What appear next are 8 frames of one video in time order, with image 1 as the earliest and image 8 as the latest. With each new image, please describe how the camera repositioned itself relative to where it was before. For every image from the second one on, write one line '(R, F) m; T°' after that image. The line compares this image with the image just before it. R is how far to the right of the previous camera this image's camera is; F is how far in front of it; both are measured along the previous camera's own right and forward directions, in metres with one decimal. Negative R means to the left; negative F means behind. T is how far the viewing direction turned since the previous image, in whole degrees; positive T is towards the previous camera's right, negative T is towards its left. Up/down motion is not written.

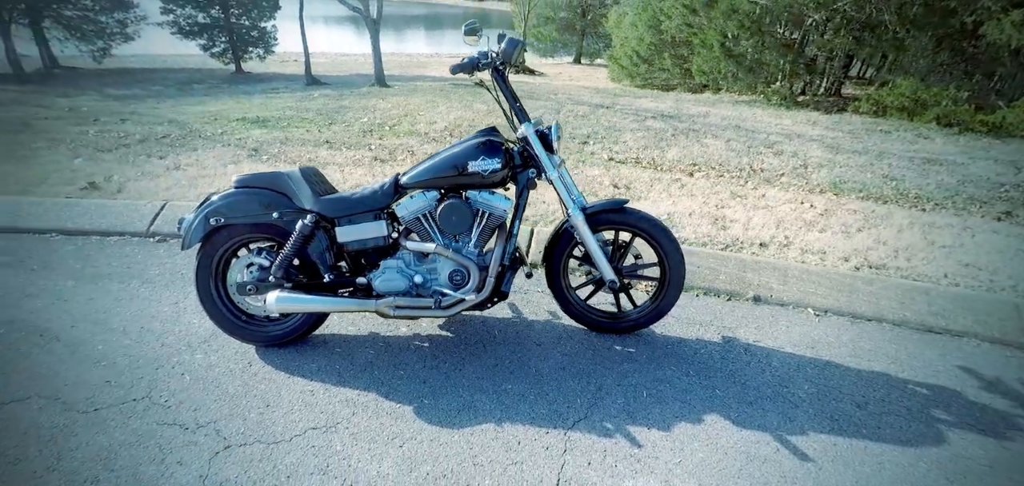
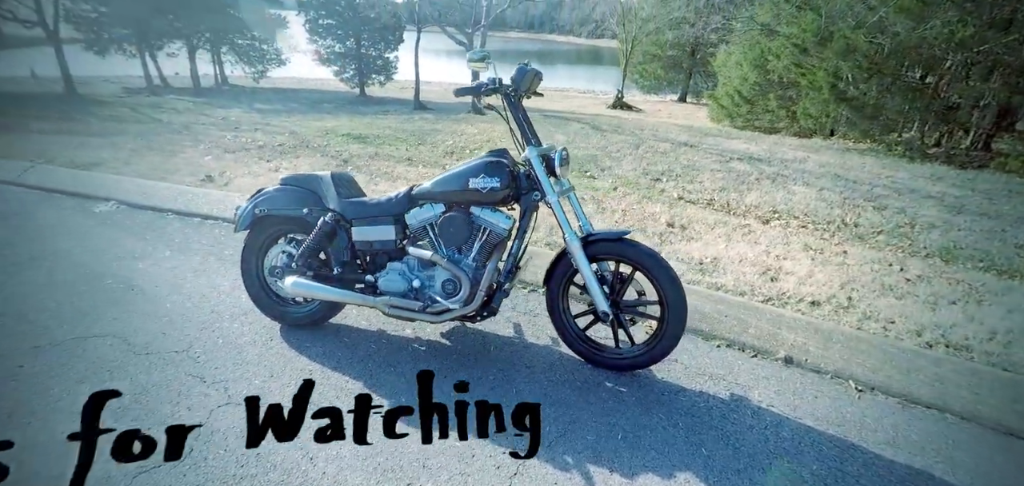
(+0.7, -0.1) m; -13°
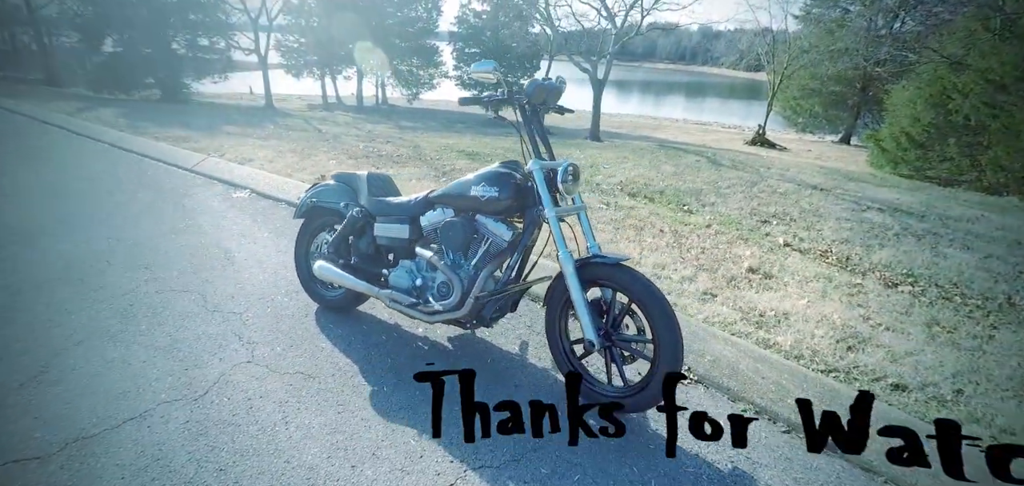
(+0.8, +0.2) m; -17°
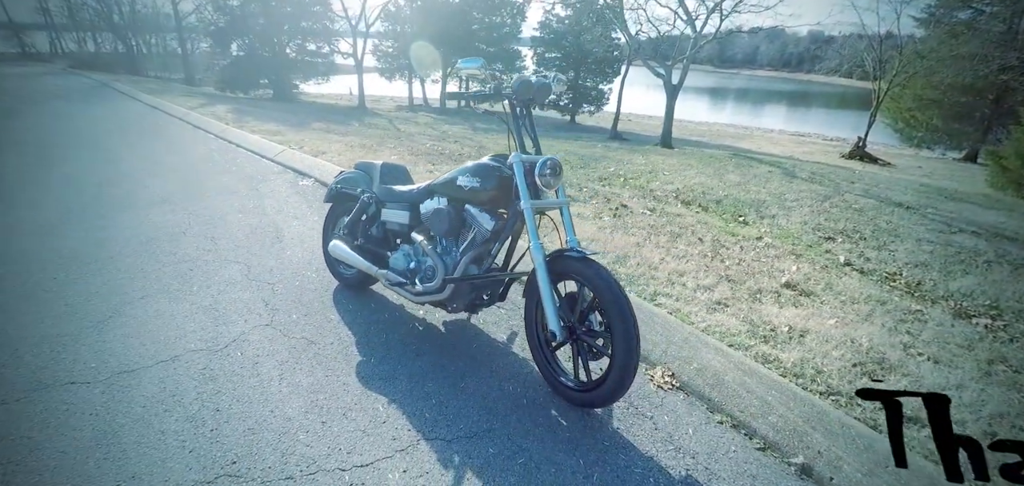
(+0.6, 0.0) m; -10°
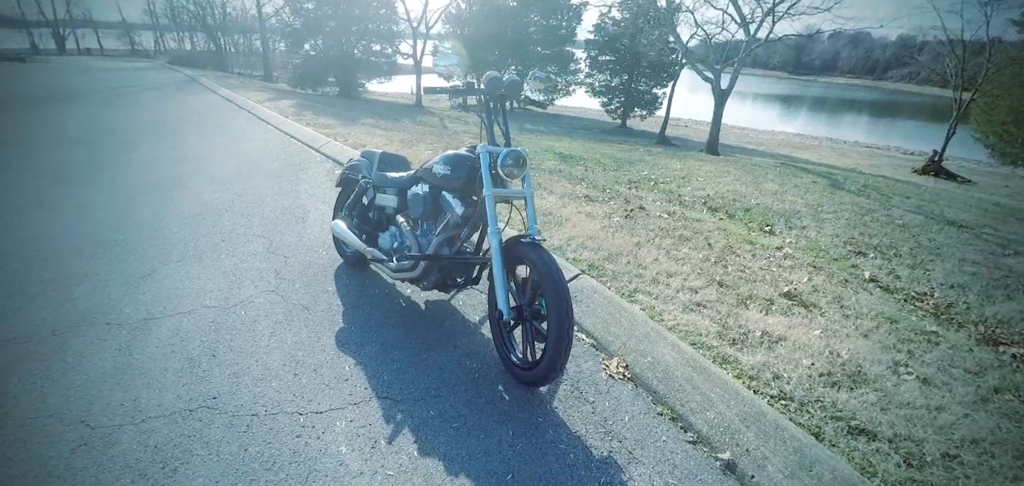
(+0.6, -0.1) m; -7°
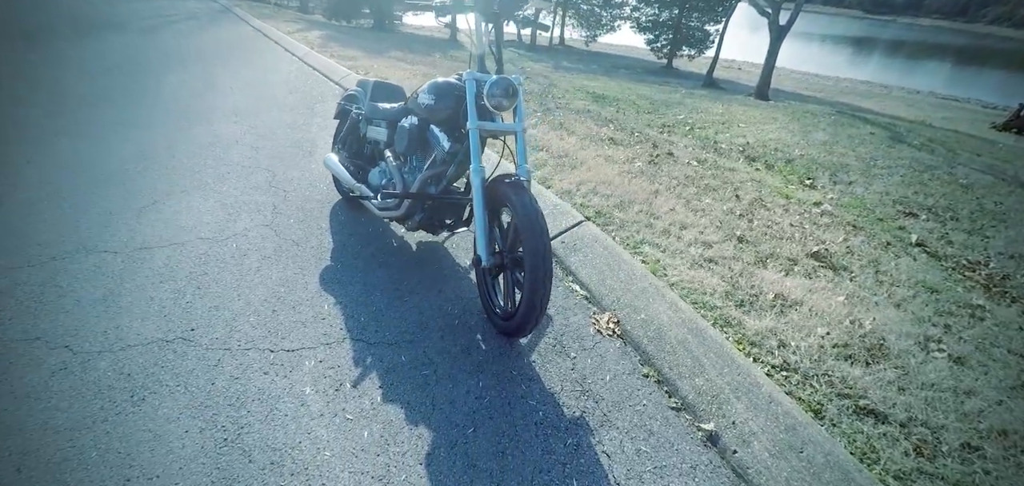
(+0.3, +0.2) m; -4°
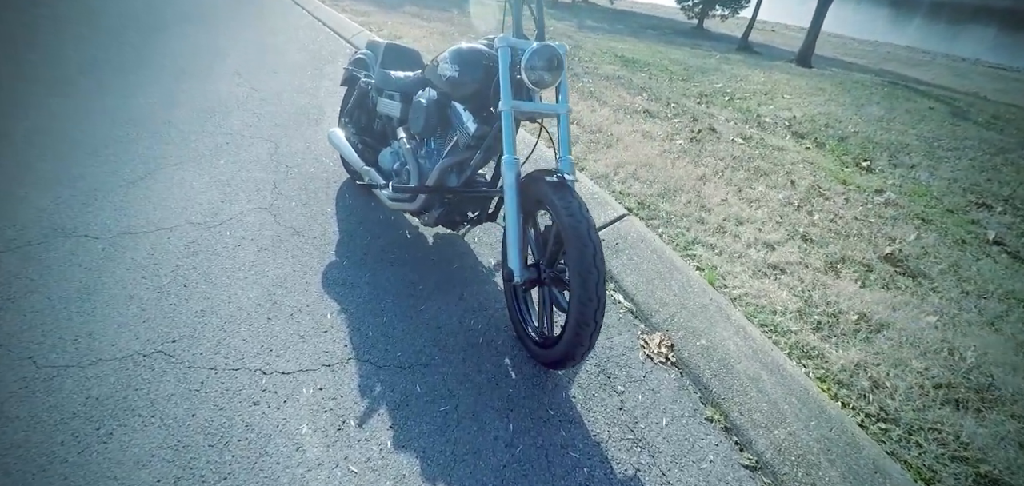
(-0.1, +0.5) m; -1°
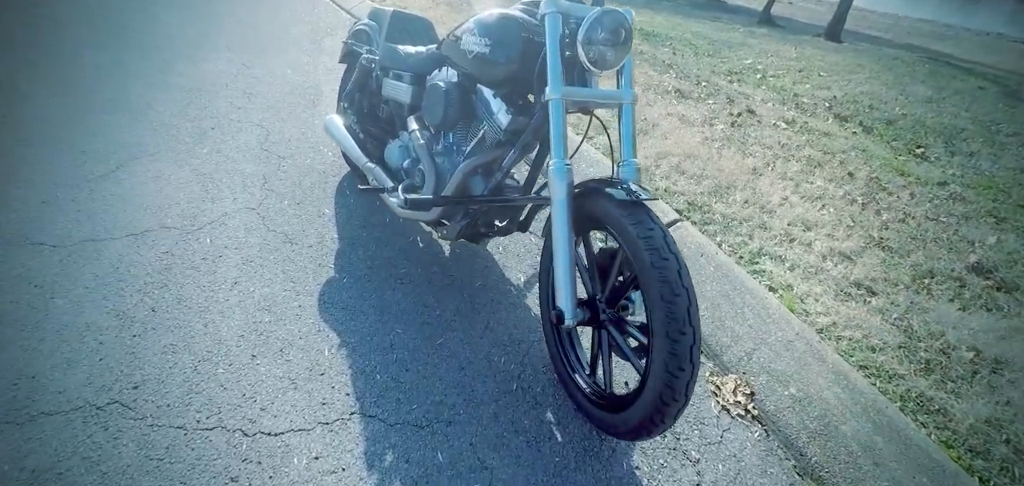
(-0.2, +0.5) m; 0°
